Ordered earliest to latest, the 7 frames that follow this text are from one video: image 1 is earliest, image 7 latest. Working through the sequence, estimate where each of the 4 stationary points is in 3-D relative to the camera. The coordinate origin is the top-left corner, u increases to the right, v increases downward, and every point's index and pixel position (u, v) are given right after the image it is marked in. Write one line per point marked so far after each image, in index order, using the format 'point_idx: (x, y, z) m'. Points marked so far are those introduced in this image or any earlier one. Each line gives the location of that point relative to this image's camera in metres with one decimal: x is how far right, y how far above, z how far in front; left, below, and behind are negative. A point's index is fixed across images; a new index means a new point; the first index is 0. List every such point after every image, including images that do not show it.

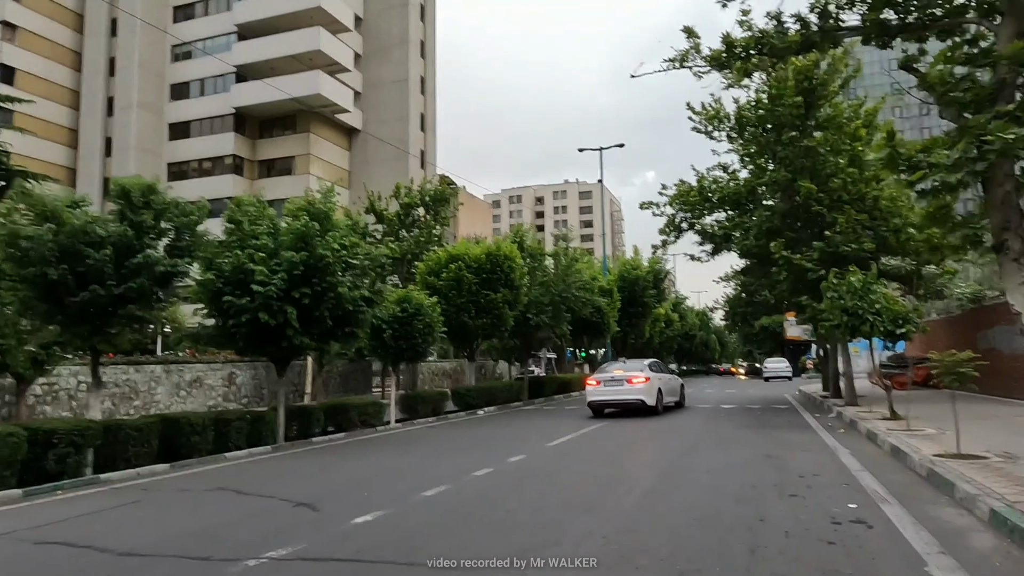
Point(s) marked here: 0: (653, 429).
0: (+3.7, -3.7, +17.2) m
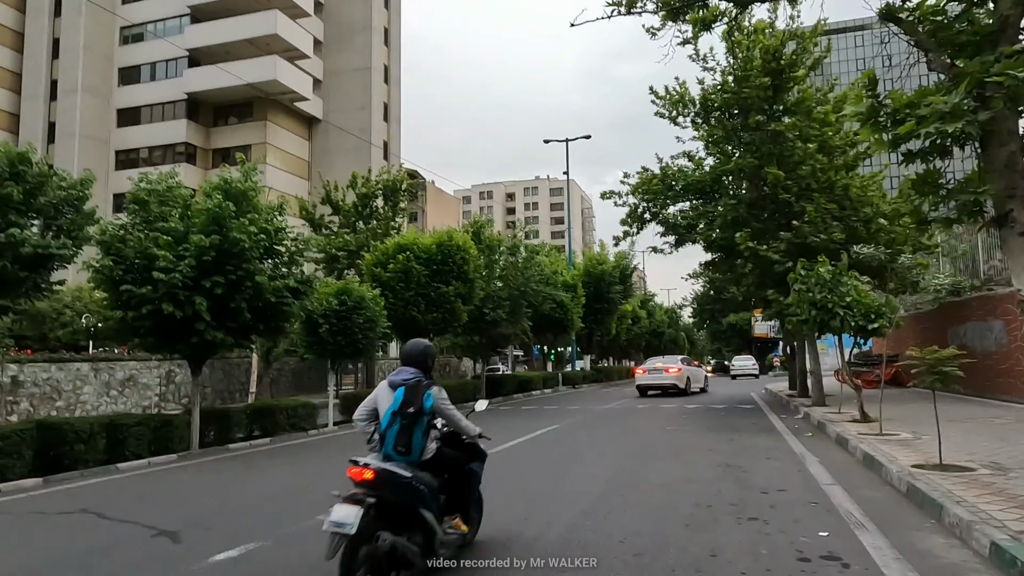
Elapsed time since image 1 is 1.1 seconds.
0: (+2.3, -3.5, +15.9) m
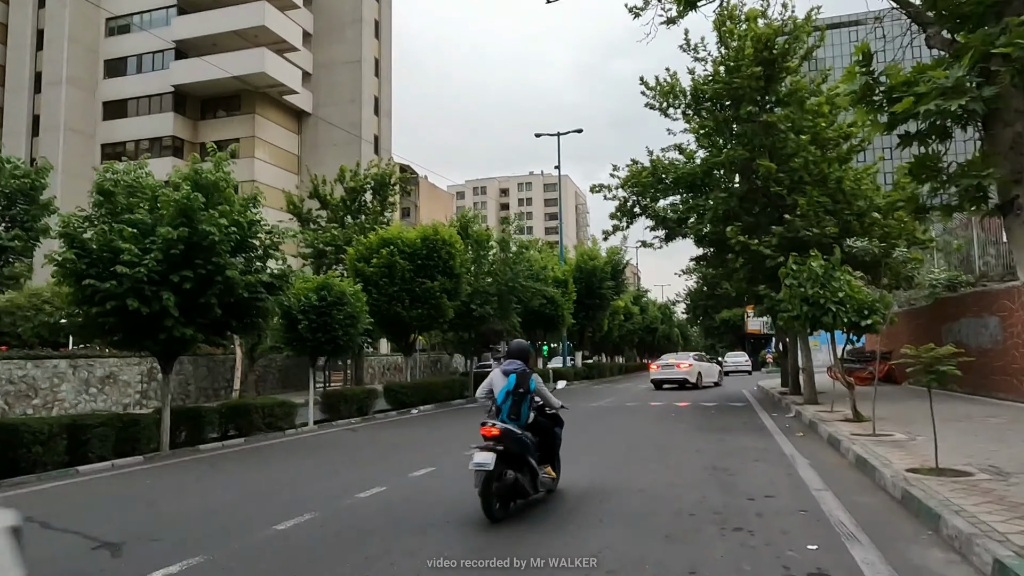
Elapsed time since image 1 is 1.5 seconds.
0: (+1.9, -3.4, +15.4) m
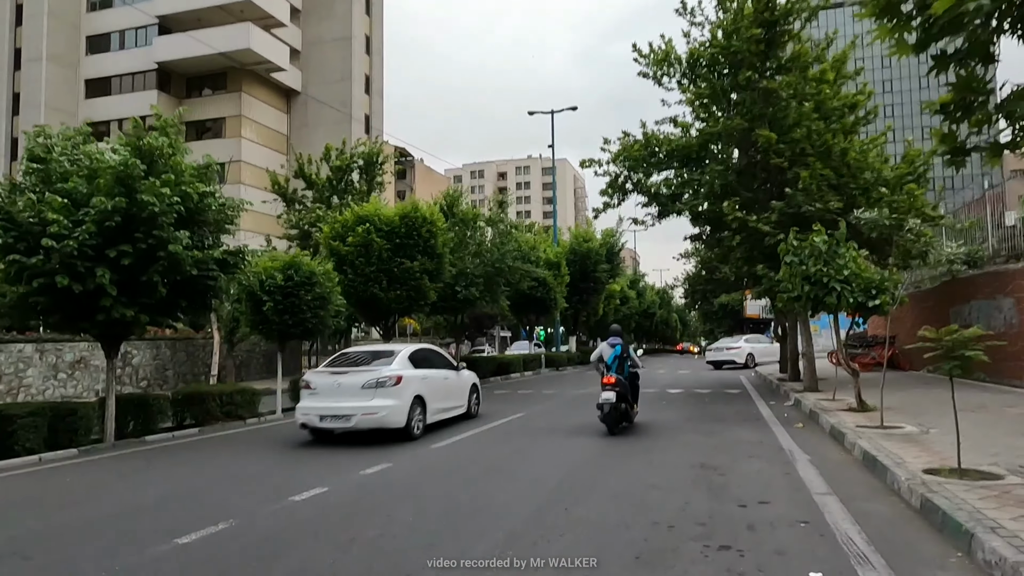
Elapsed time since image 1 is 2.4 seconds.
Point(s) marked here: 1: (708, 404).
0: (+1.4, -2.9, +14.3) m
1: (+5.0, -2.9, +16.8) m
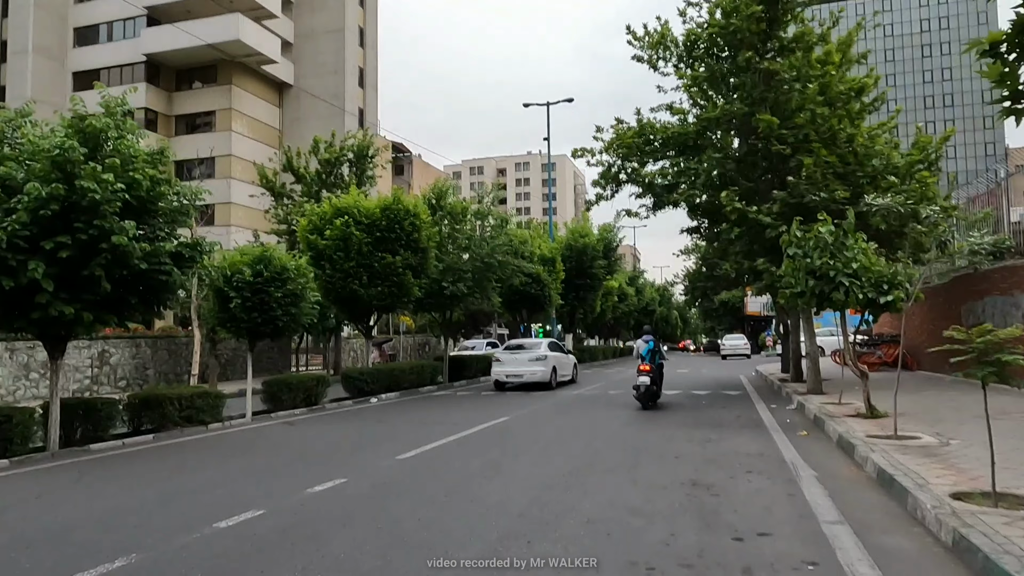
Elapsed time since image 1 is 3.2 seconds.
0: (+1.1, -2.8, +13.2) m
1: (+4.6, -2.8, +15.8) m
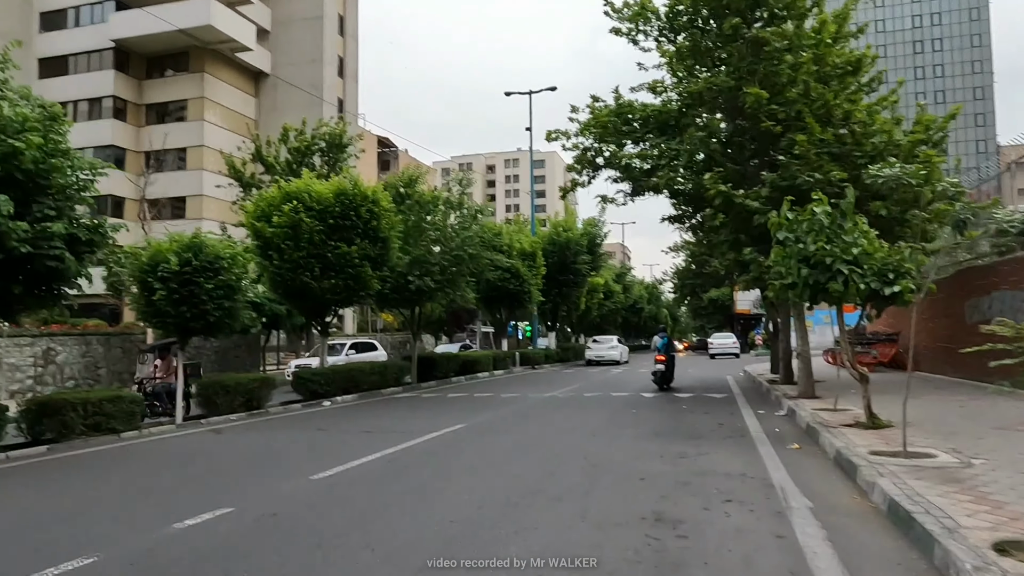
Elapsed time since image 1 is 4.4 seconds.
0: (+0.2, -2.6, +11.6) m
1: (+3.7, -2.7, +14.2) m
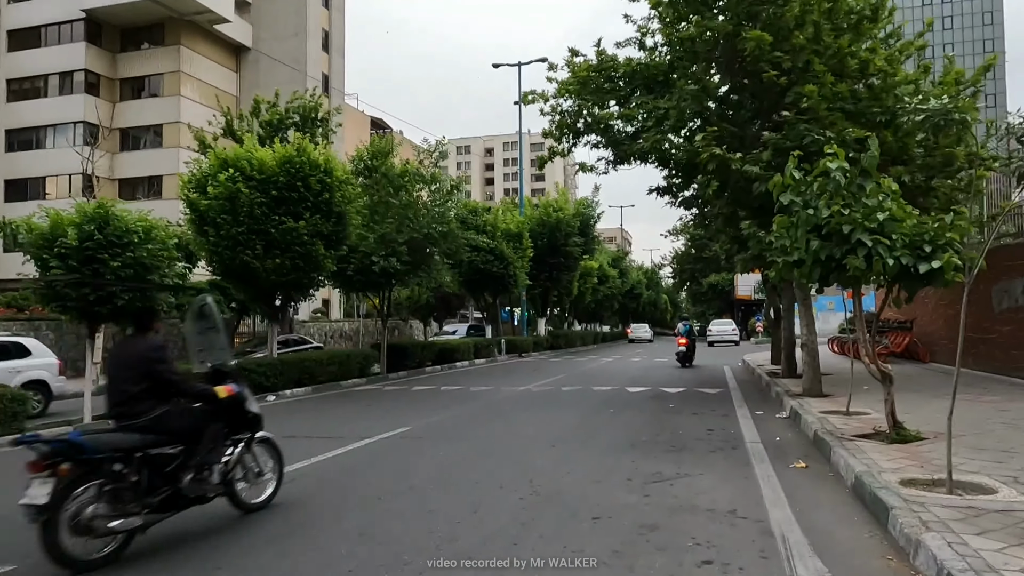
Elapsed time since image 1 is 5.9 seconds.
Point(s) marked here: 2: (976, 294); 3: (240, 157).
0: (-0.6, -2.3, +9.6) m
1: (+2.9, -2.3, +12.2) m
2: (+11.4, 0.0, +16.2) m
3: (-6.5, +3.1, +16.1) m
